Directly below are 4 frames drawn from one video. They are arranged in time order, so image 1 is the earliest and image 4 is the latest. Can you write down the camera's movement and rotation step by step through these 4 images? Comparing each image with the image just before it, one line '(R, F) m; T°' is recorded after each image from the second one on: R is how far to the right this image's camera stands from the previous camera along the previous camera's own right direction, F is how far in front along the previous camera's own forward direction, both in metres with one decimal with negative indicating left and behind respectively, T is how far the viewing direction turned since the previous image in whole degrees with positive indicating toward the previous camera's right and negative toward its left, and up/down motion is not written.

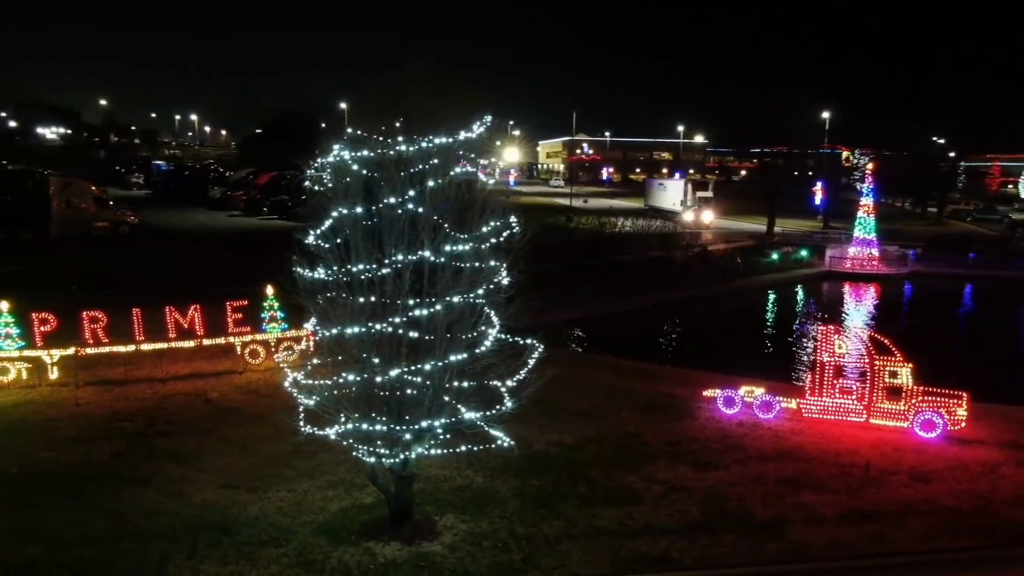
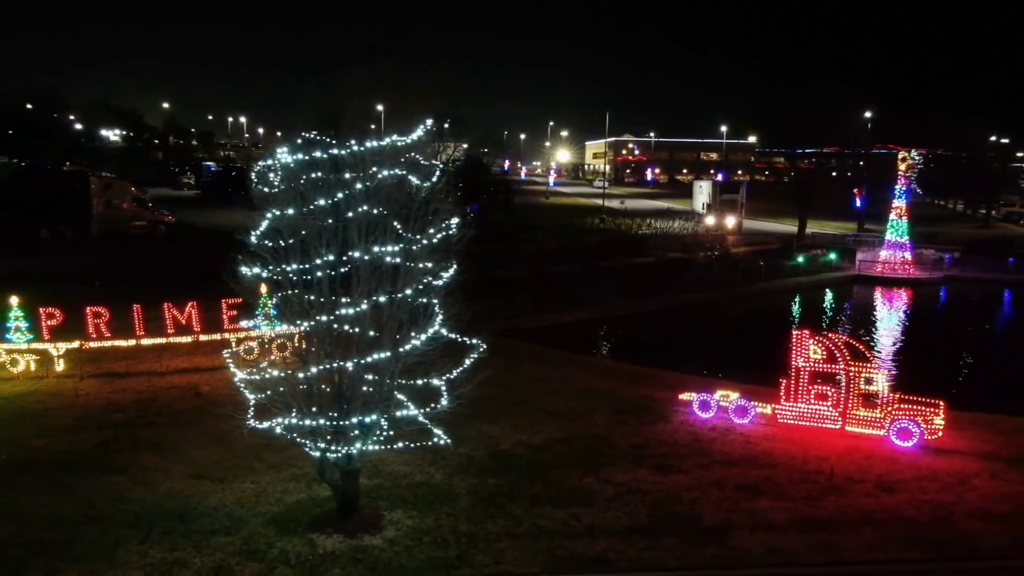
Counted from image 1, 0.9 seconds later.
(+1.0, -0.1) m; -4°
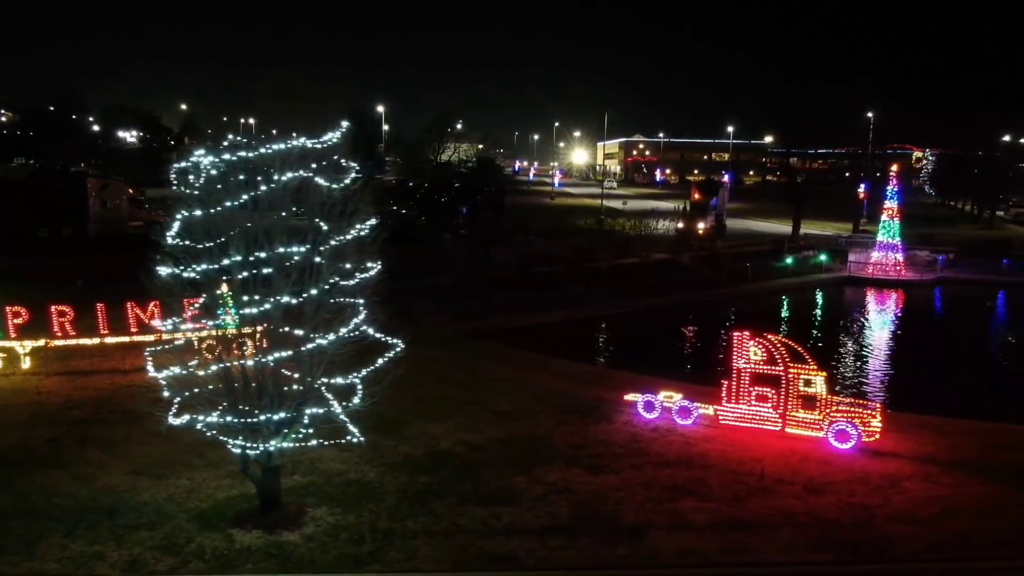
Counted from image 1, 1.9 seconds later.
(+0.9, -0.1) m; -2°
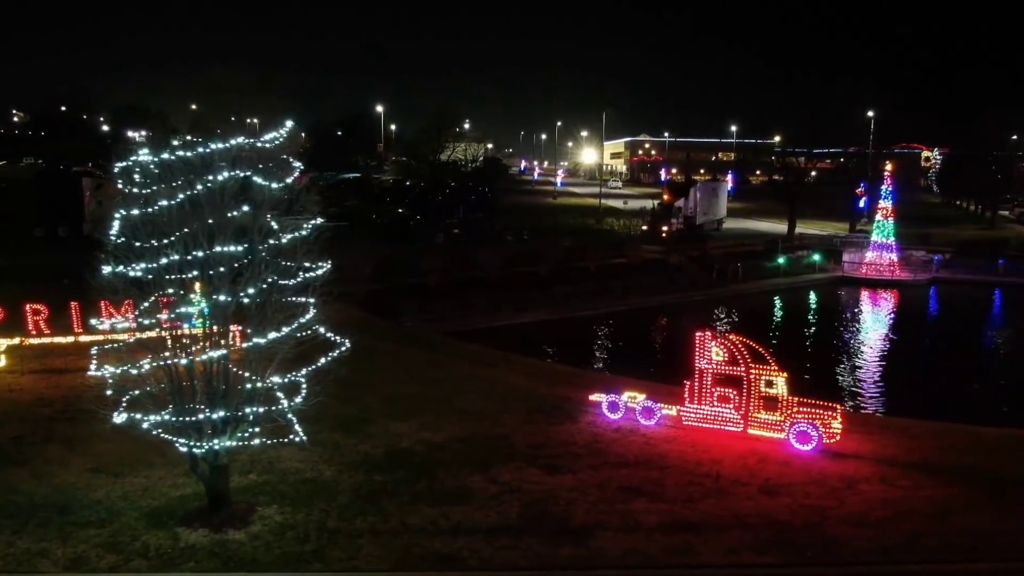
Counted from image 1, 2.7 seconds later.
(+0.6, 0.0) m; -1°
